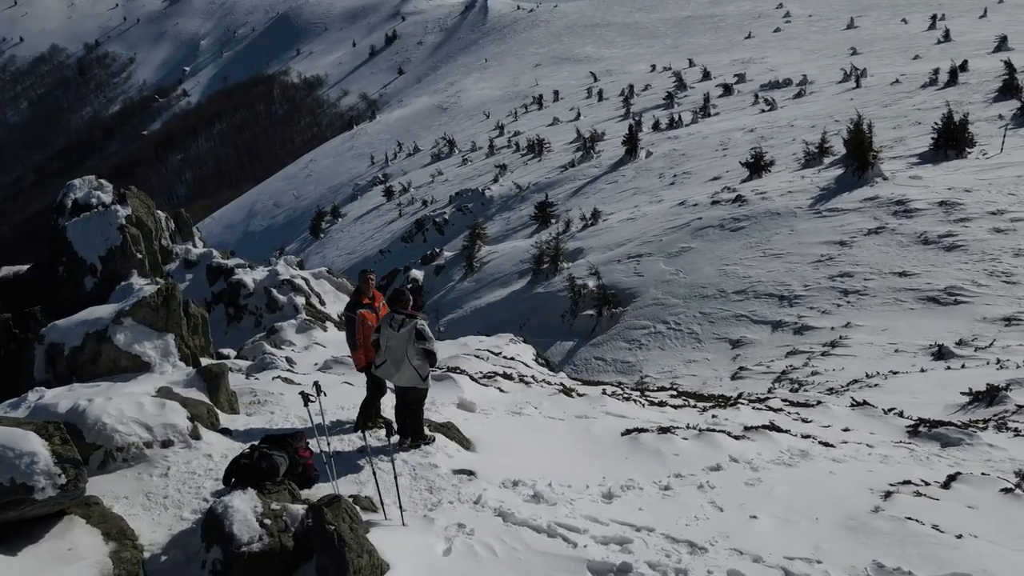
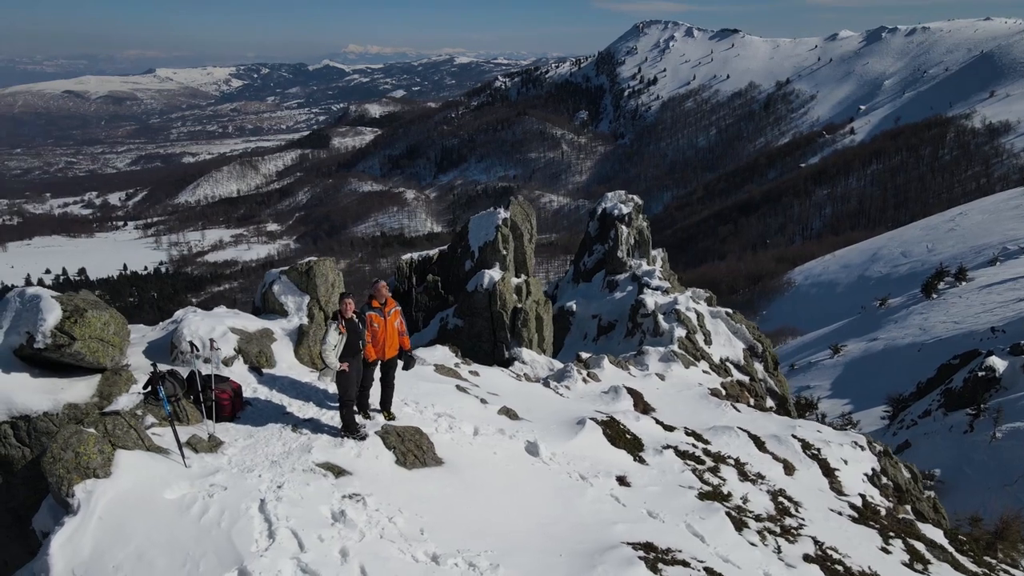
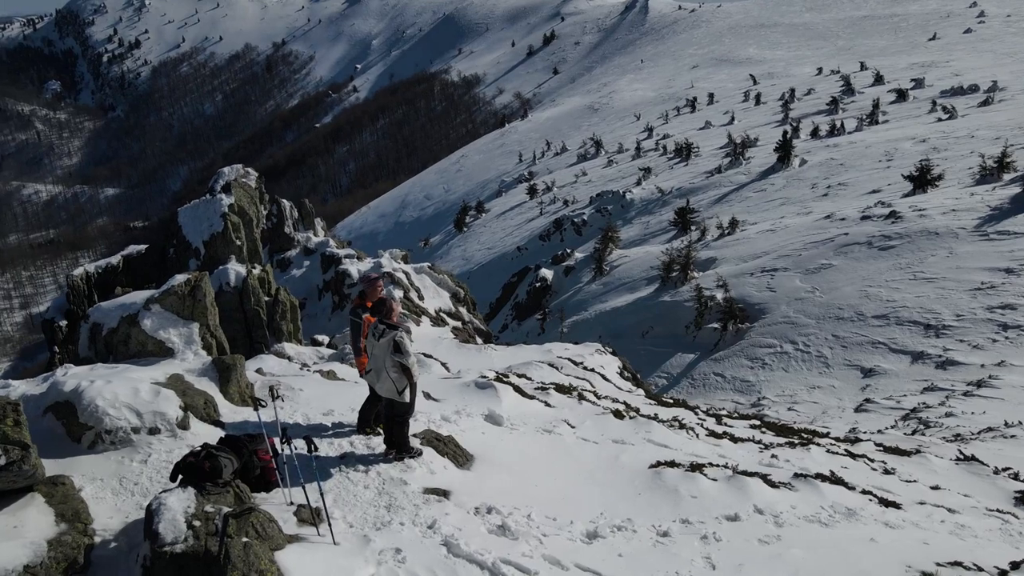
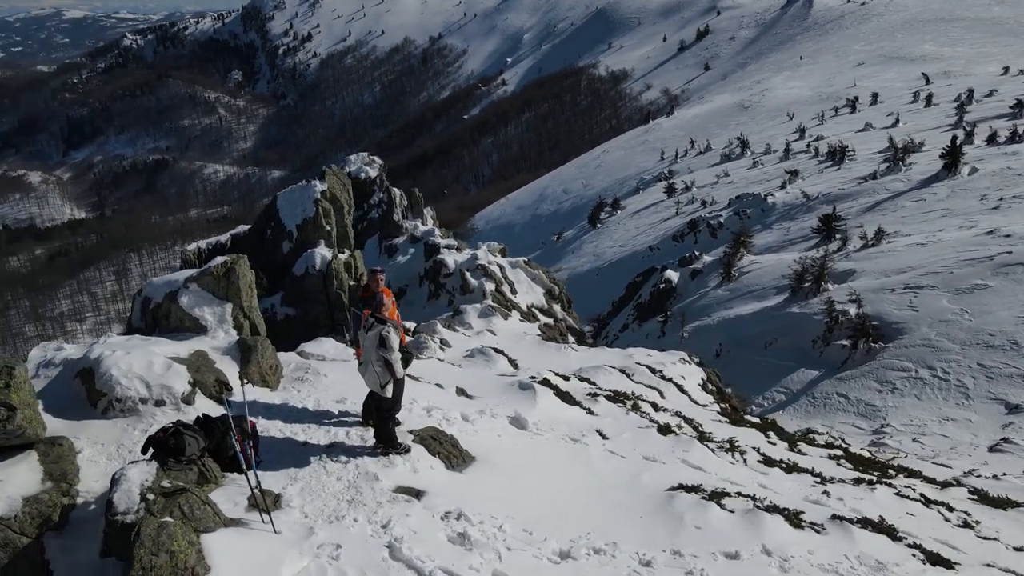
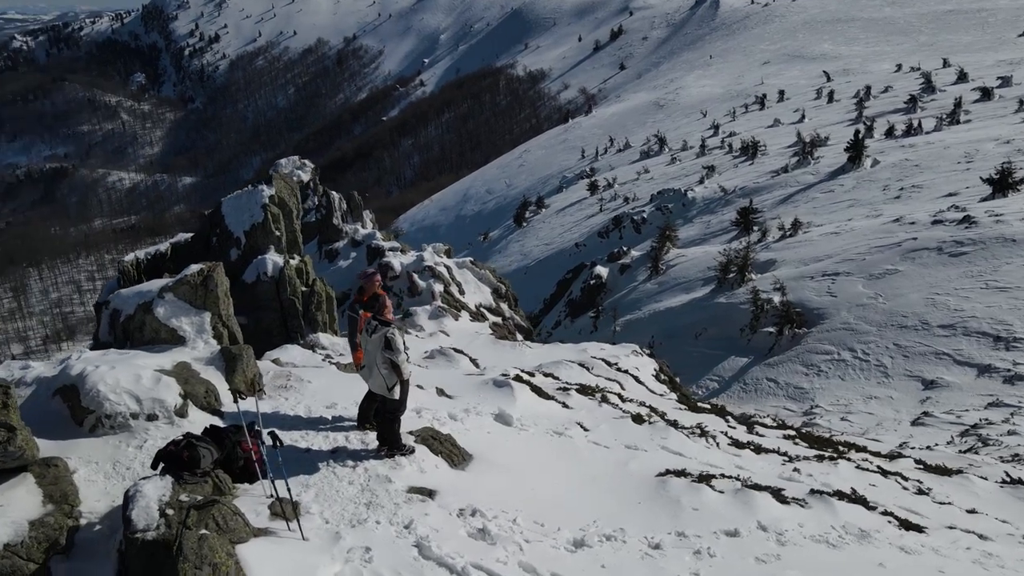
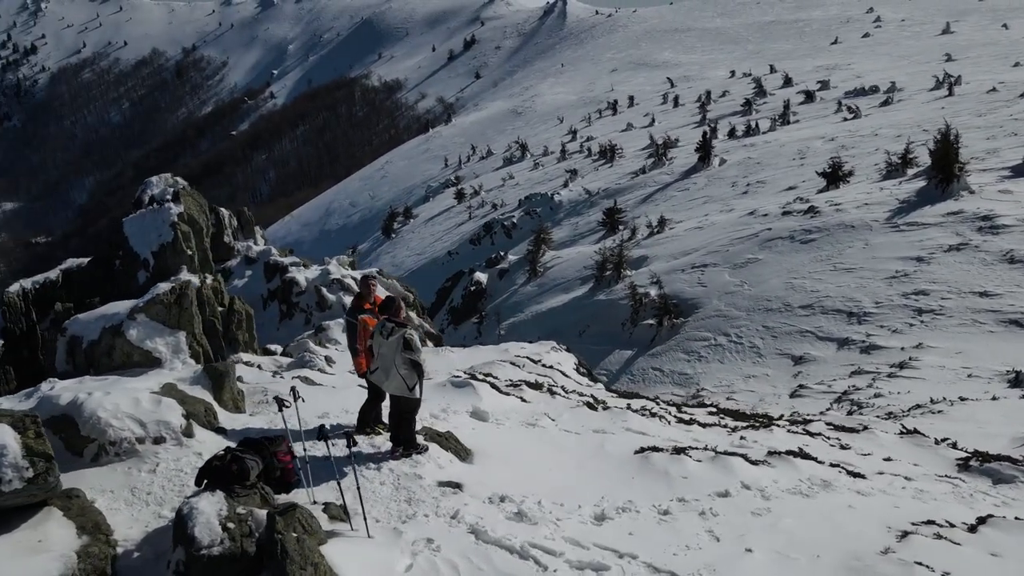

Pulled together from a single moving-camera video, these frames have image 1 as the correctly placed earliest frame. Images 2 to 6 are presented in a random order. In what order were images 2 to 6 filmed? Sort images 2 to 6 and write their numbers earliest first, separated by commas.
6, 3, 5, 4, 2
